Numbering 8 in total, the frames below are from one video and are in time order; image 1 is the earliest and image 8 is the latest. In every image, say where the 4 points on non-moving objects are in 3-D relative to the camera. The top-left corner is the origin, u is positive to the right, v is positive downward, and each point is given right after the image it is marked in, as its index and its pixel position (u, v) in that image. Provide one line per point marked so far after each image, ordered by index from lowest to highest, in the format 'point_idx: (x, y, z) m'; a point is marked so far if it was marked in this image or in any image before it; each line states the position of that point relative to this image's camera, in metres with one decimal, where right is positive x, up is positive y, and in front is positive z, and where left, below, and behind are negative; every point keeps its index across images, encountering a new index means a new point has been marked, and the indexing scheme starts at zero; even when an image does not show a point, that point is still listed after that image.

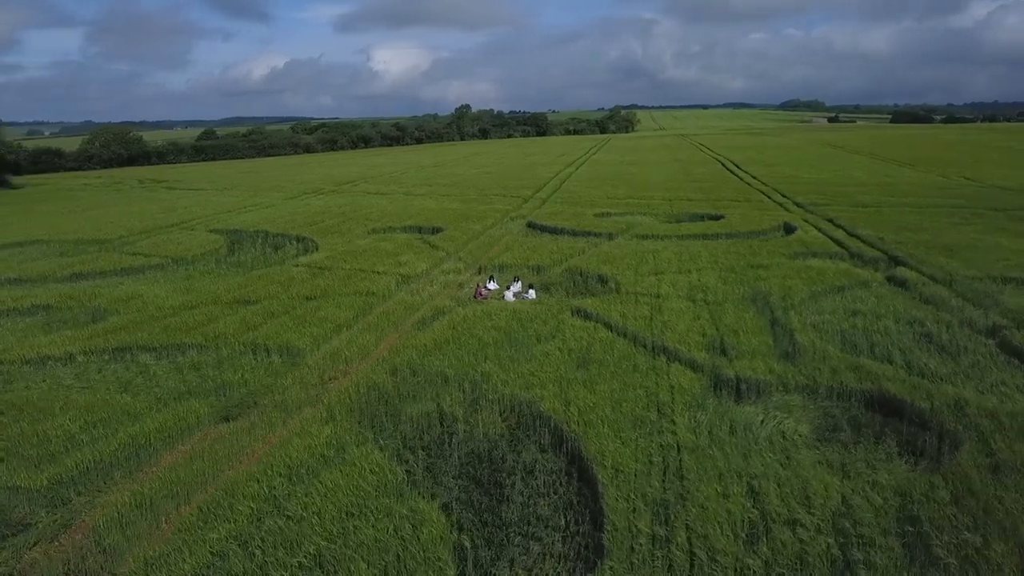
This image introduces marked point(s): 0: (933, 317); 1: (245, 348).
0: (+8.7, -0.6, +16.8) m
1: (-4.6, -1.0, +13.9) m
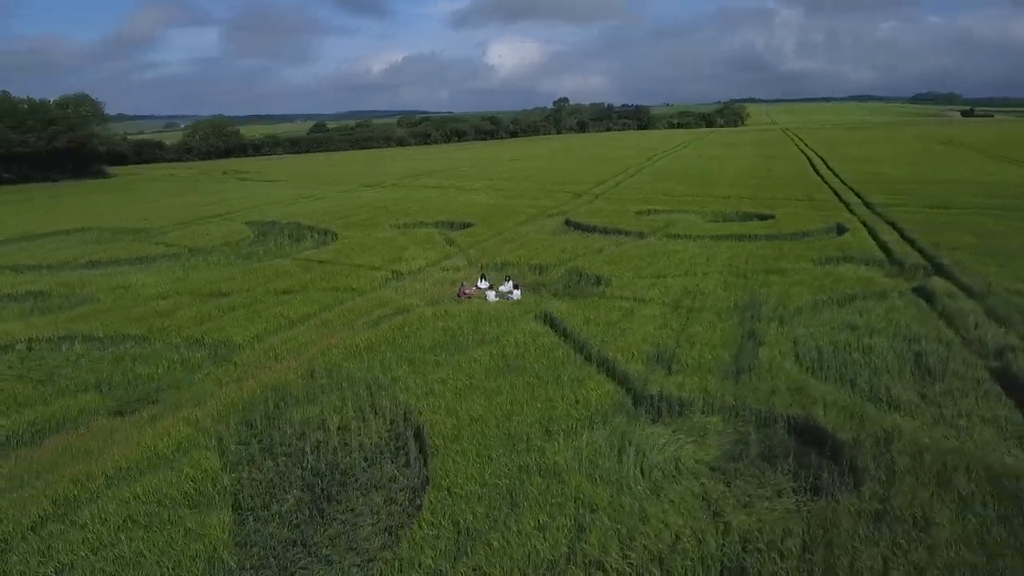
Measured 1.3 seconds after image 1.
0: (+7.9, -0.9, +15.1) m
1: (-5.7, -0.9, +14.0) m
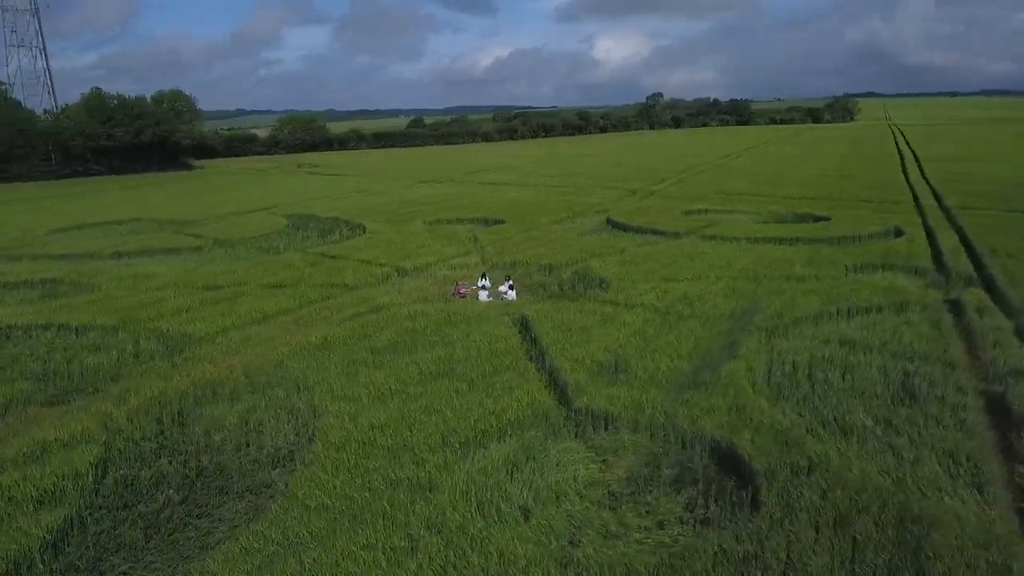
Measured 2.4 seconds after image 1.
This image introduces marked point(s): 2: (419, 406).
0: (+7.3, -1.1, +13.7) m
1: (-6.4, -0.8, +14.2) m
2: (-1.2, -1.5, +10.6) m
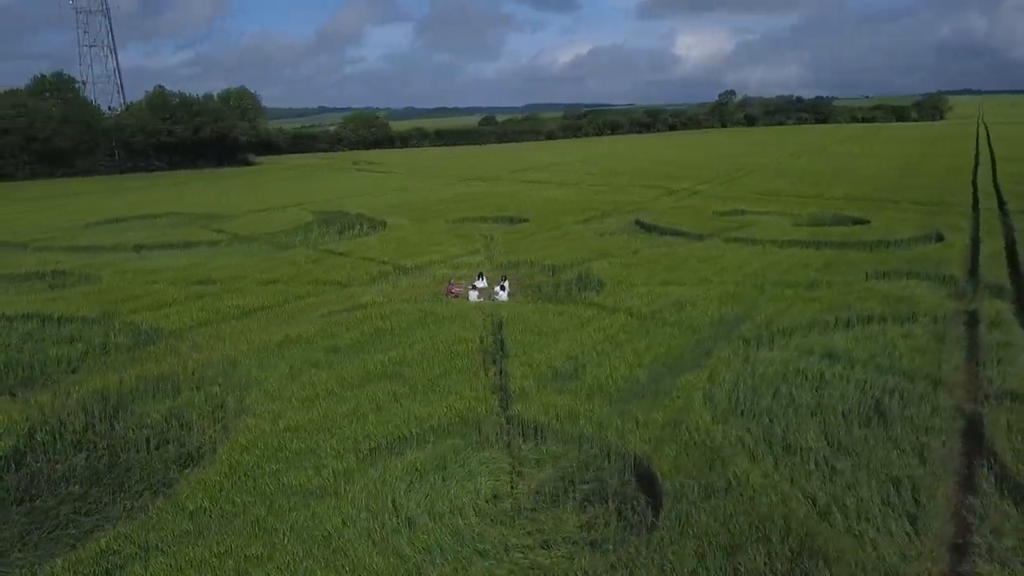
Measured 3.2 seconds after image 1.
0: (+6.6, -1.3, +12.8) m
1: (-6.9, -0.7, +14.5) m
2: (-2.1, -1.6, +10.4) m
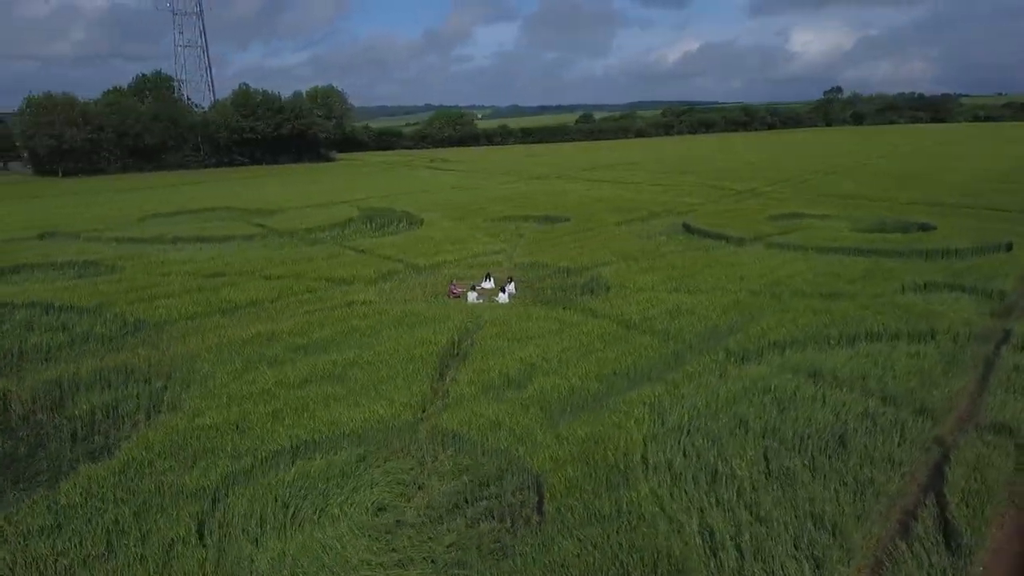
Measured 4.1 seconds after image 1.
0: (+5.9, -1.5, +11.6) m
1: (-7.3, -0.5, +14.9) m
2: (-3.1, -1.5, +10.3) m
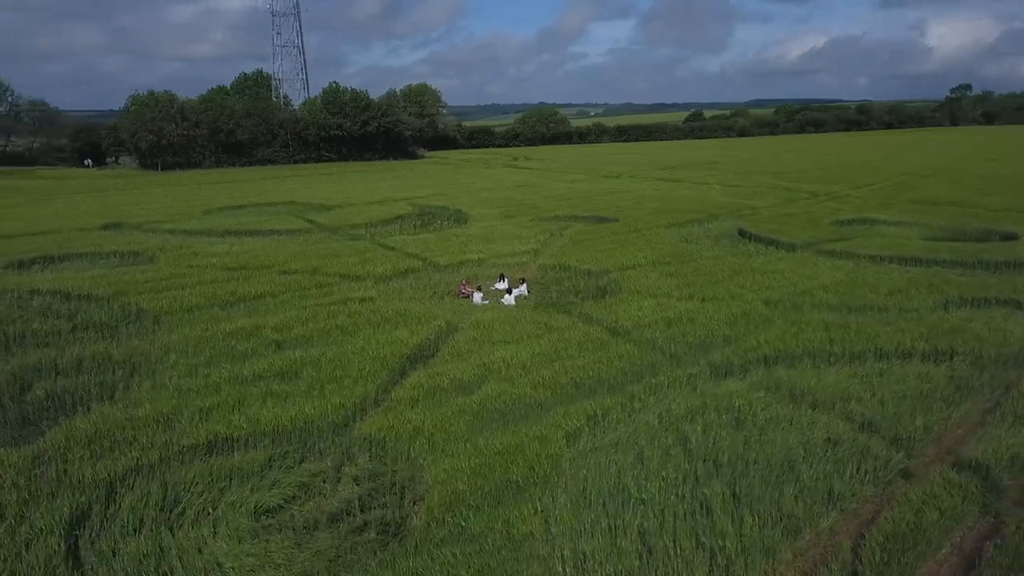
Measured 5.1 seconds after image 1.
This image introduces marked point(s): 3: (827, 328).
0: (+5.1, -1.7, +10.5) m
1: (-7.5, -0.3, +15.5) m
2: (-3.9, -1.5, +10.4) m
3: (+5.7, -0.7, +14.5) m
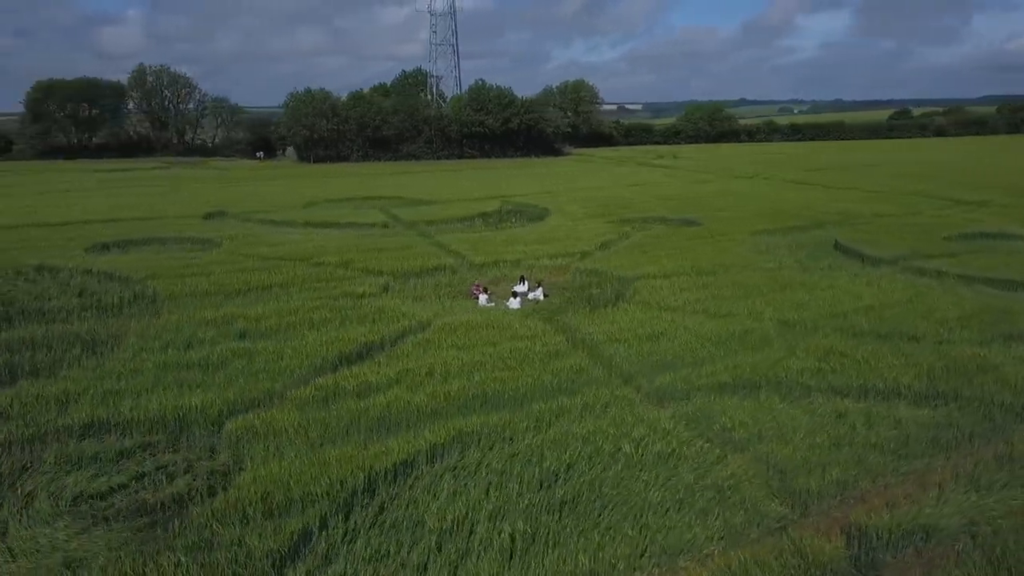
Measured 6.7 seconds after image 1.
0: (+3.5, -2.1, +9.0) m
1: (-7.6, 0.0, +16.7) m
2: (-5.3, -1.3, +10.9) m
3: (+4.9, -1.1, +12.7) m
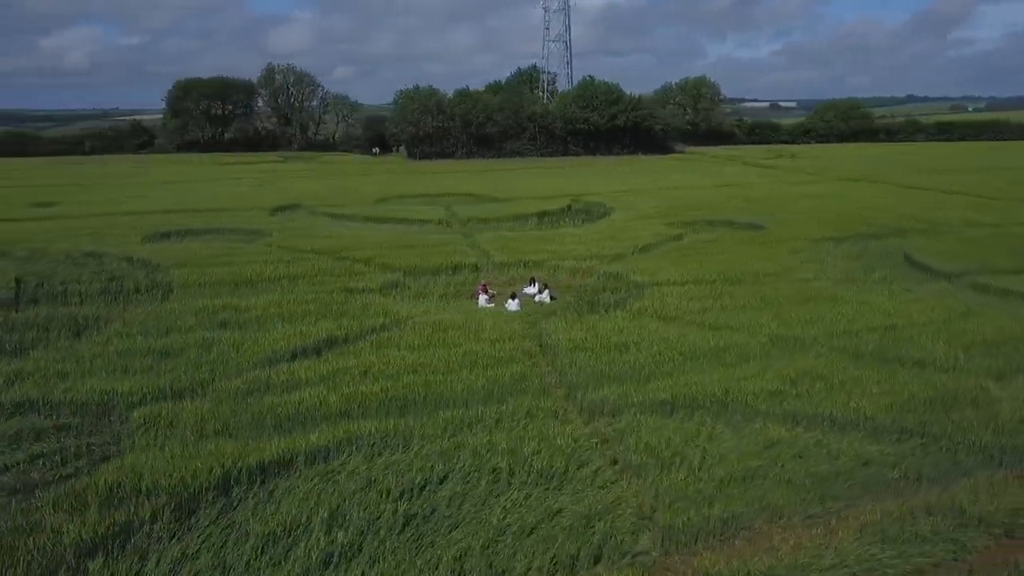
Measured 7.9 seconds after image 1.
0: (+2.1, -2.2, +8.1) m
1: (-7.5, +0.3, +17.6) m
2: (-6.3, -1.2, +11.5) m
3: (+4.1, -1.3, +11.5) m
